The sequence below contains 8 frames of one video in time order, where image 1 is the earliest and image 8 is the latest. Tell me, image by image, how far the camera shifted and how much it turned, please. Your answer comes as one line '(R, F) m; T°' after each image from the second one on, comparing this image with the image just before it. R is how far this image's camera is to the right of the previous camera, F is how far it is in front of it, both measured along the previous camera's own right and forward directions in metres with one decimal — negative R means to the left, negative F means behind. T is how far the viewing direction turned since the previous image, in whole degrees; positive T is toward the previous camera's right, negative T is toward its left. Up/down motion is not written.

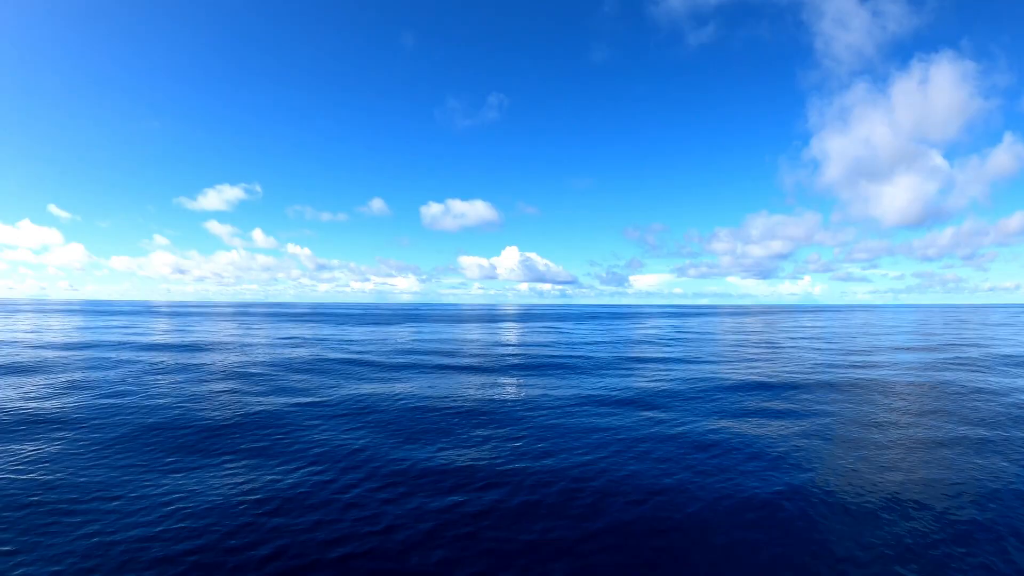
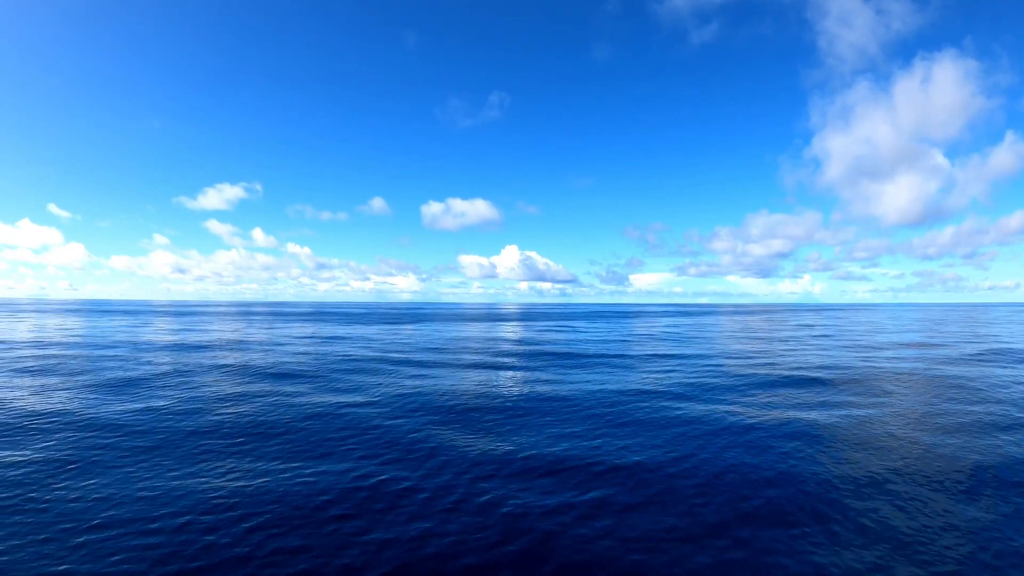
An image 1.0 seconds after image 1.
(-1.7, +0.3) m; 0°
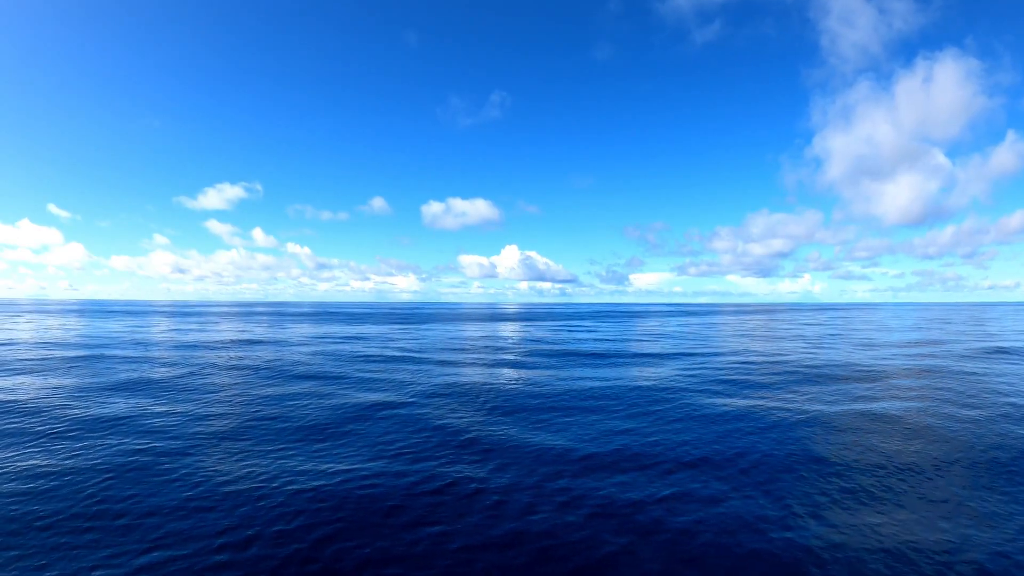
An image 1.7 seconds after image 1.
(-1.2, +0.3) m; 0°
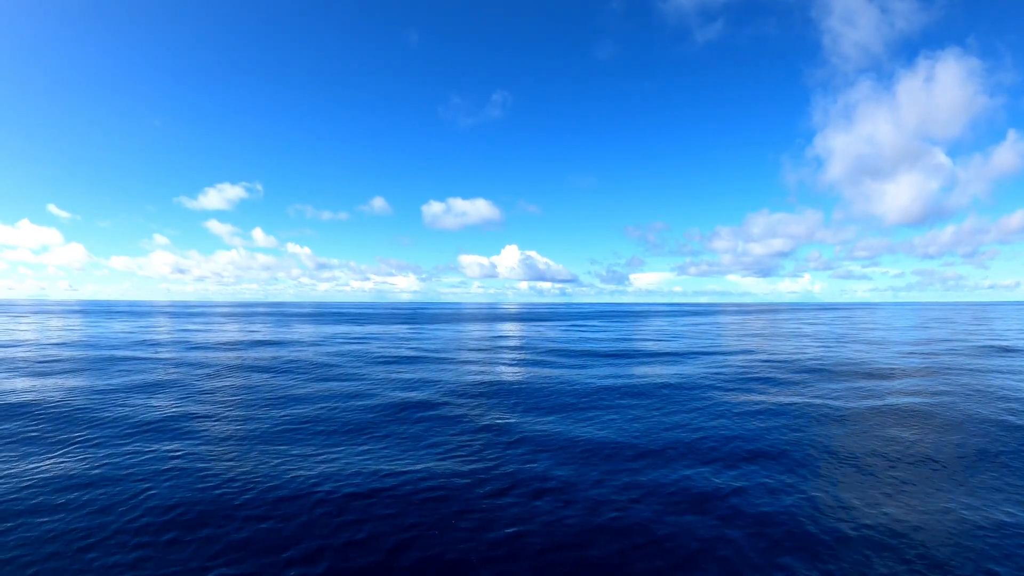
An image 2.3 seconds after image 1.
(-1.2, +0.3) m; 0°
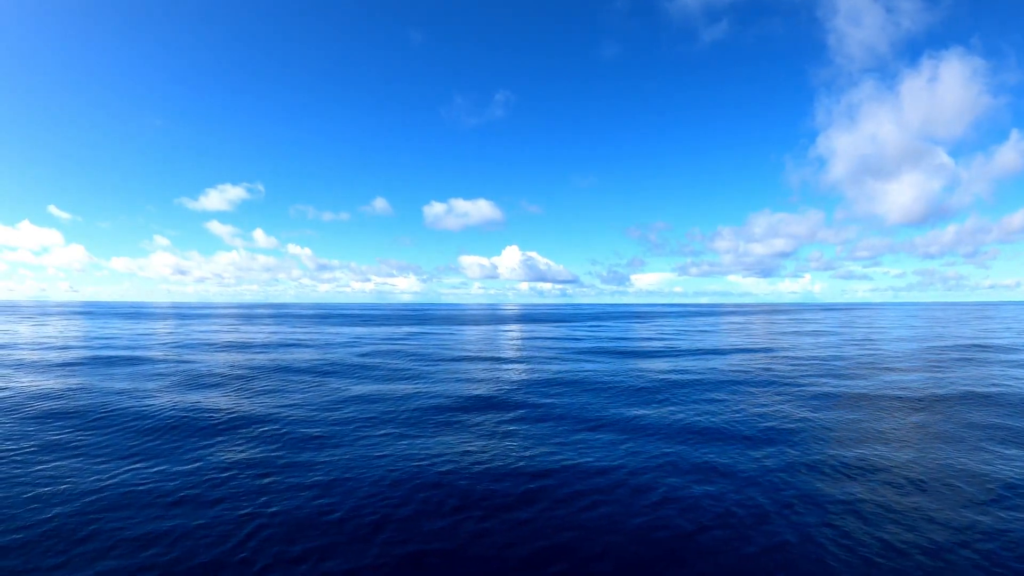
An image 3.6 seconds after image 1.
(-5.0, +1.1) m; 0°
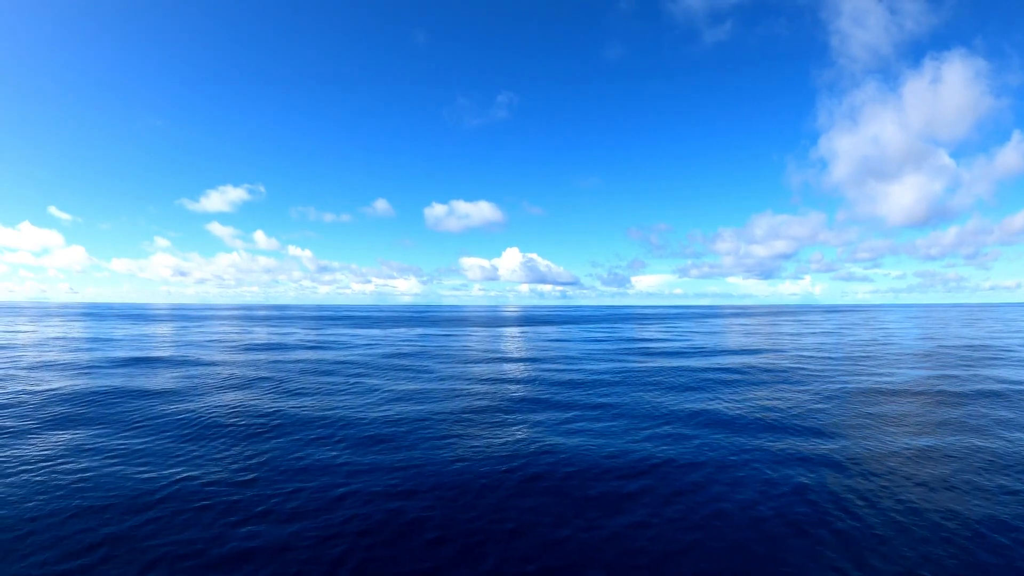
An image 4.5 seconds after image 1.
(-4.3, +1.0) m; 0°
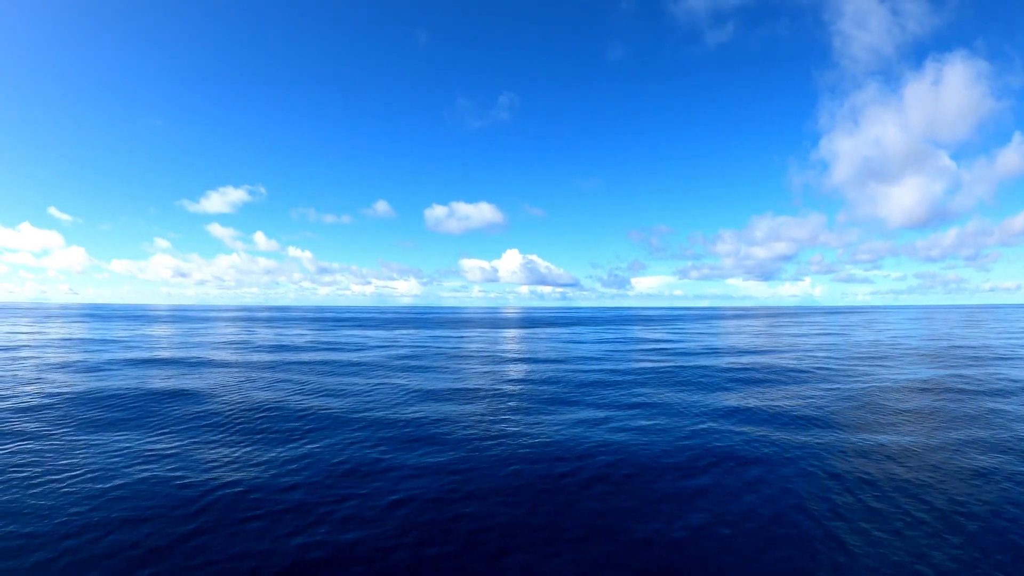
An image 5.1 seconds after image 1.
(-3.2, +0.6) m; 0°
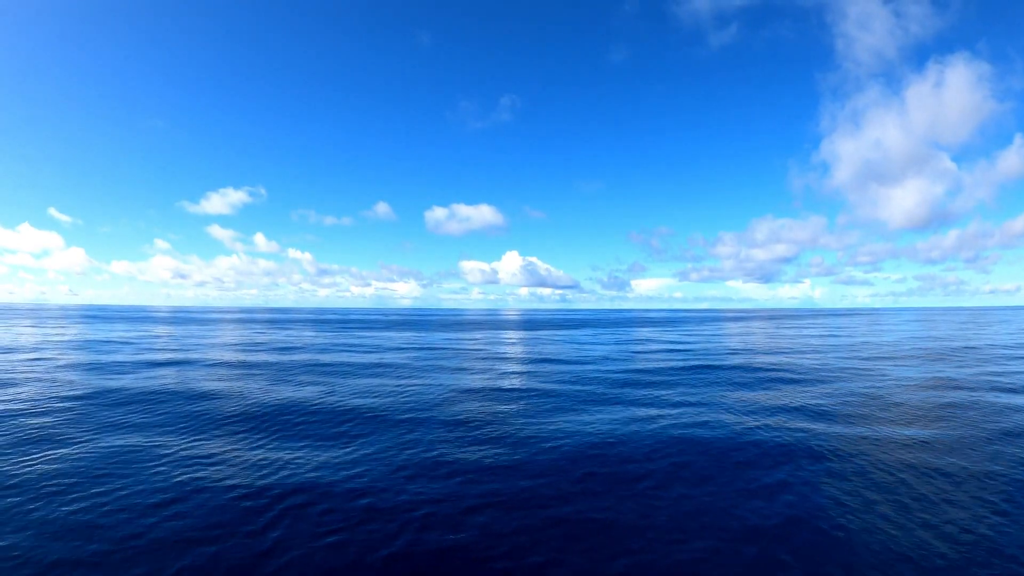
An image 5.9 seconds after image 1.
(-3.9, +1.0) m; 0°
